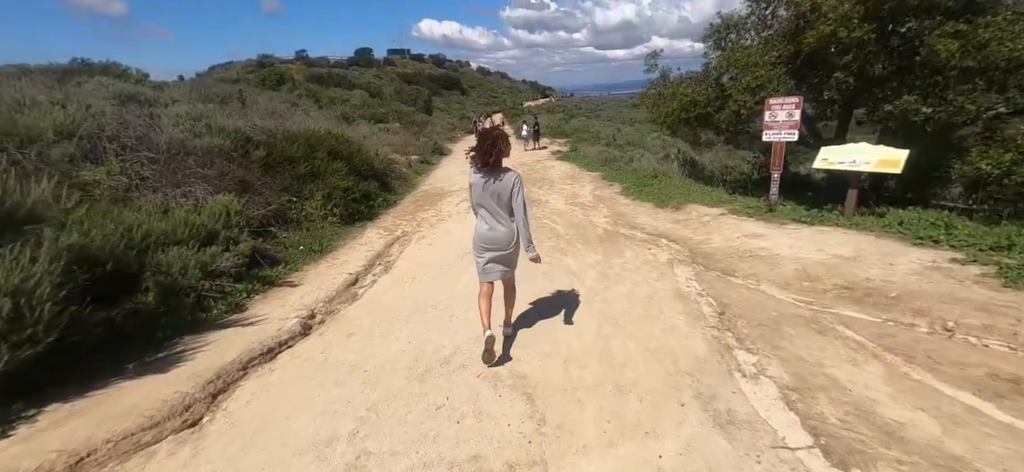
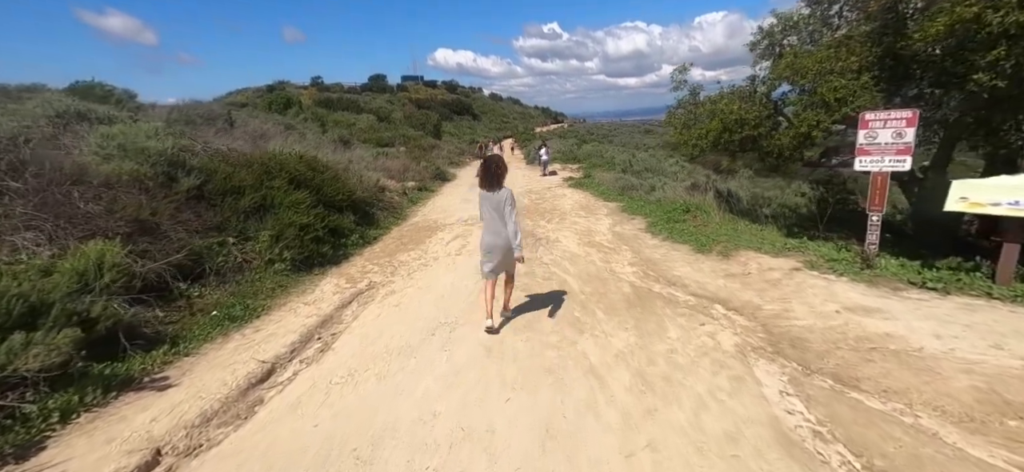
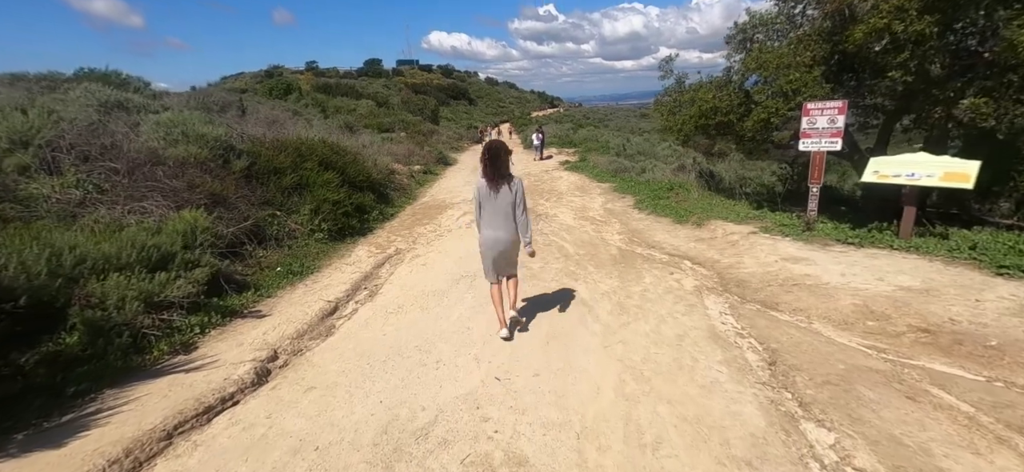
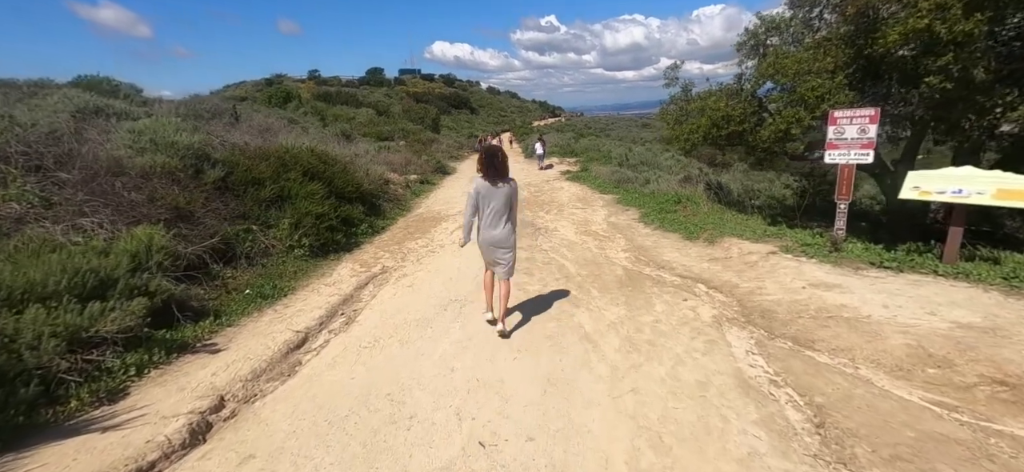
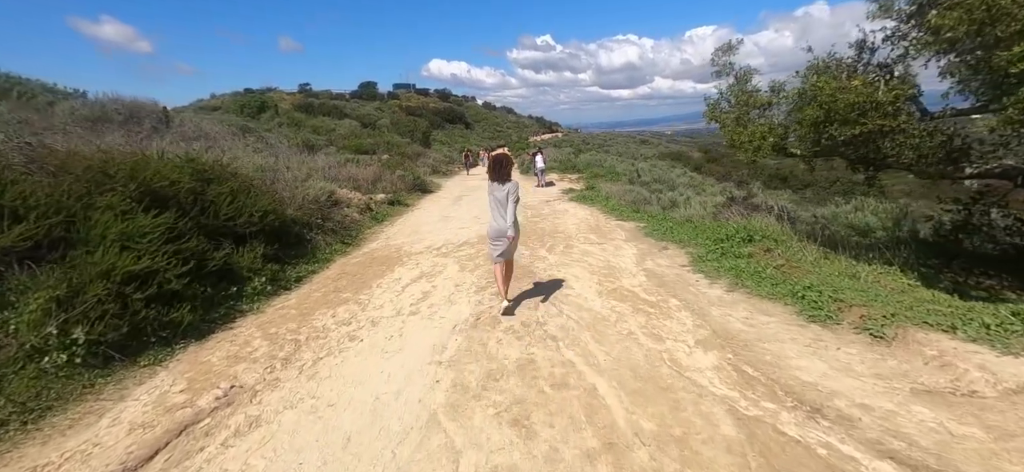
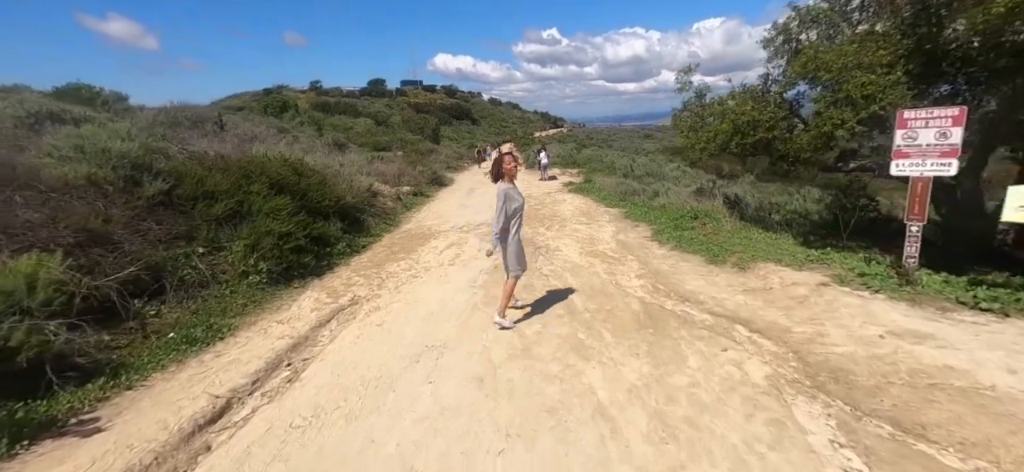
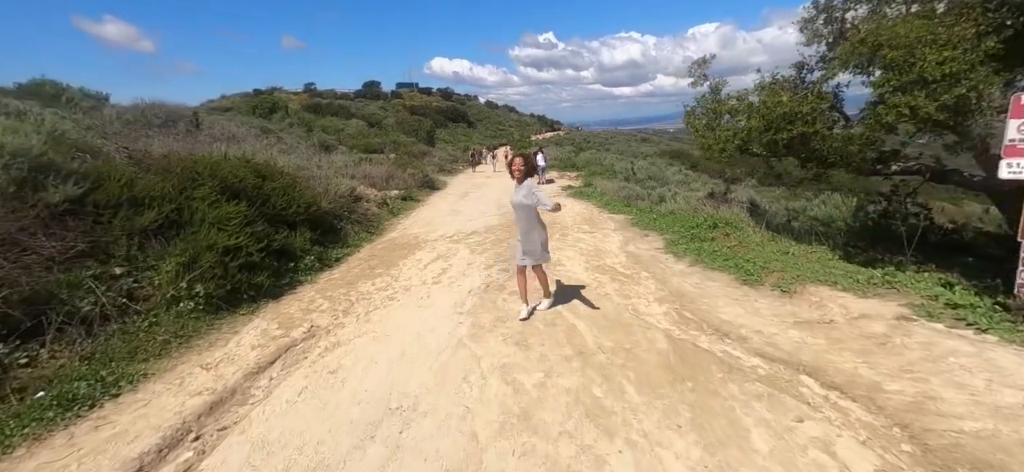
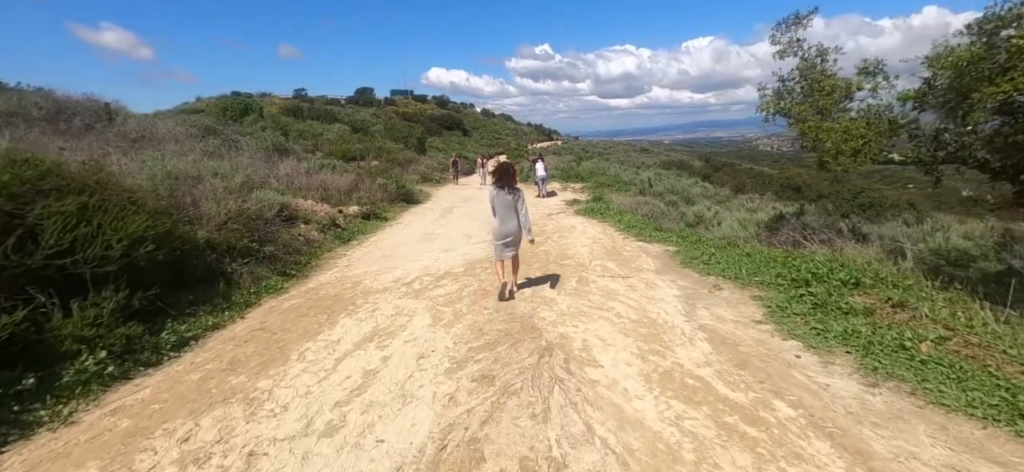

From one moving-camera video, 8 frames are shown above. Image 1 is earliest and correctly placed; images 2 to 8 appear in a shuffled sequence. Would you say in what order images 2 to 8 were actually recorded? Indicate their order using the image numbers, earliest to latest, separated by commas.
3, 4, 2, 6, 7, 5, 8
